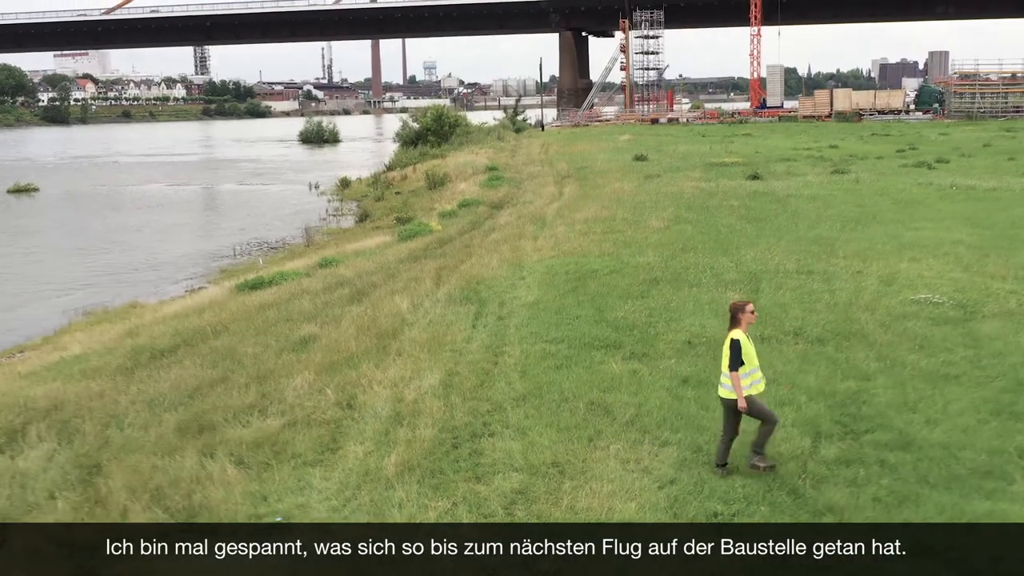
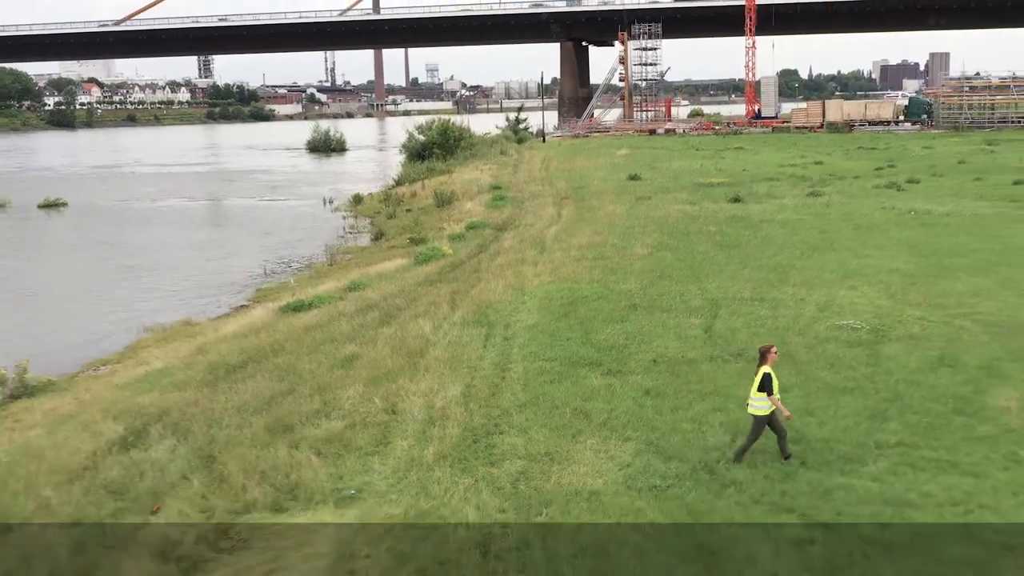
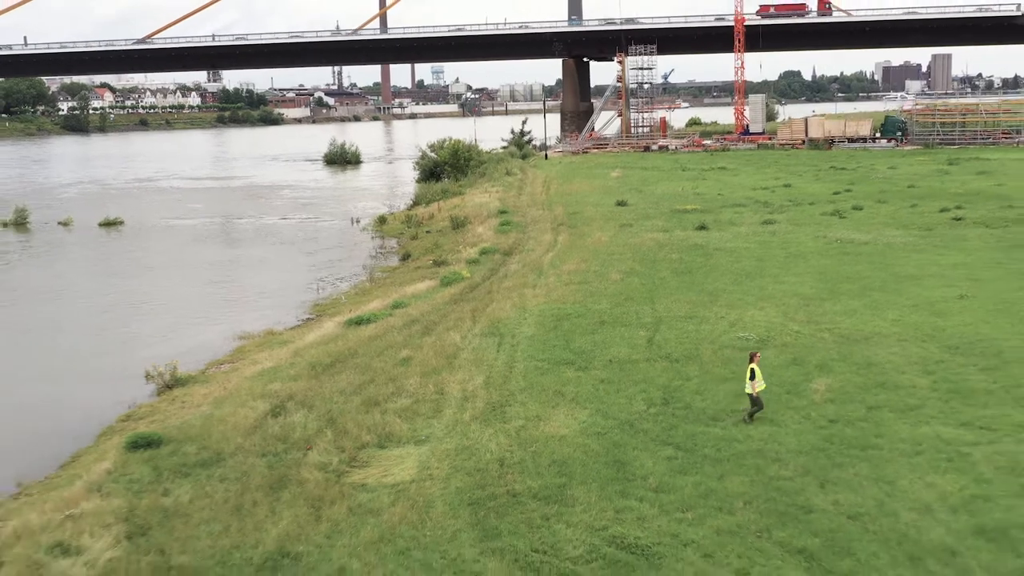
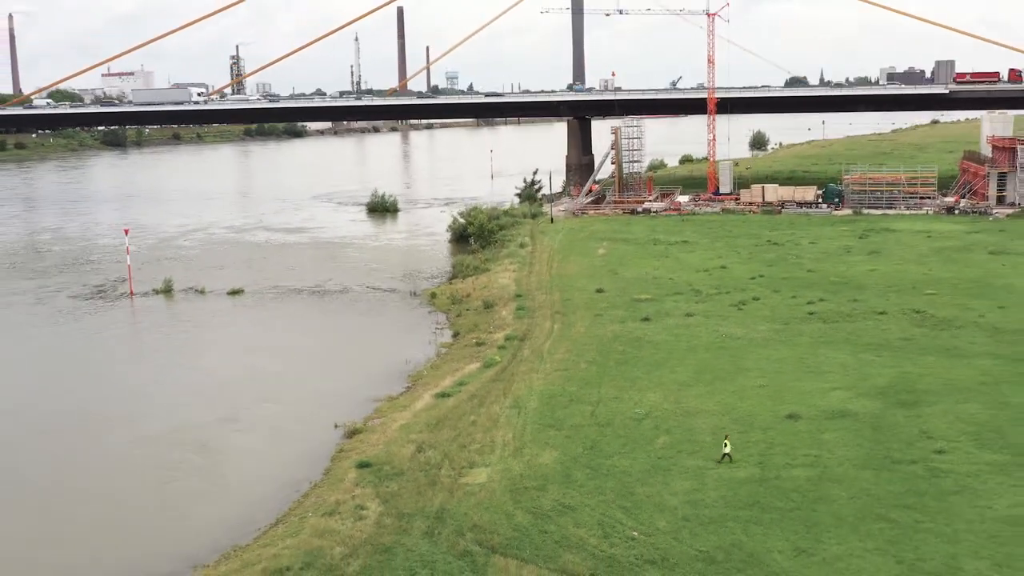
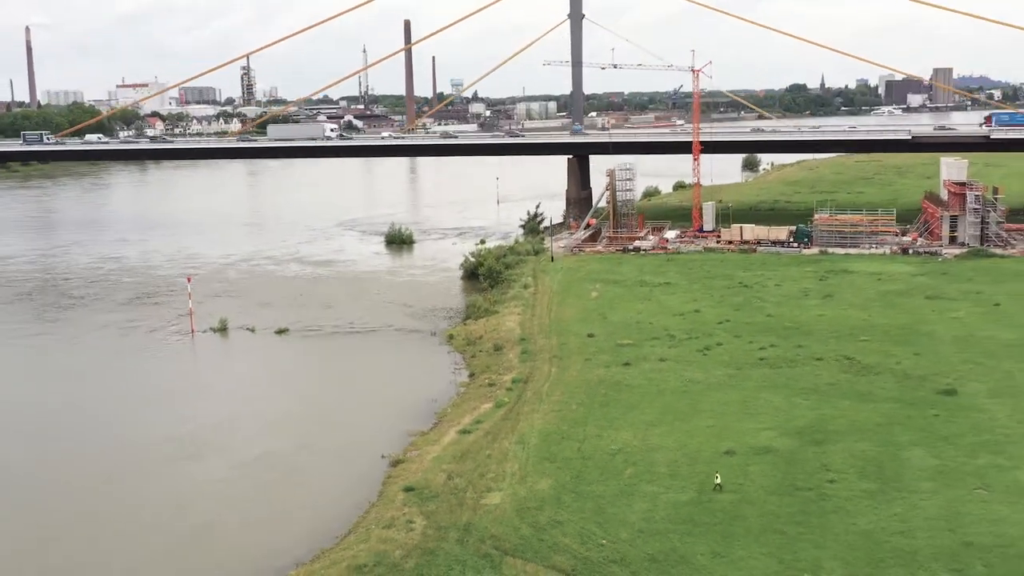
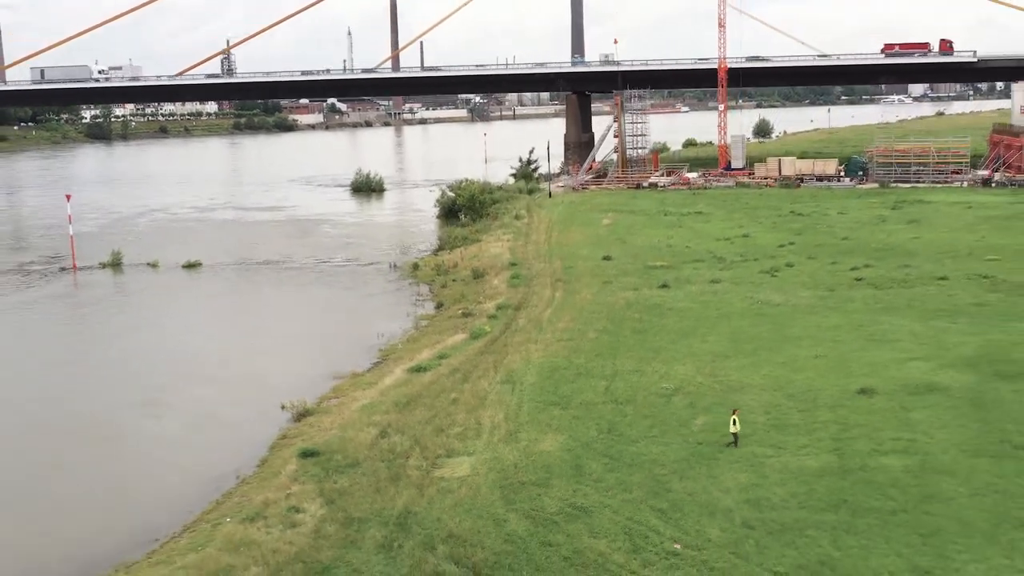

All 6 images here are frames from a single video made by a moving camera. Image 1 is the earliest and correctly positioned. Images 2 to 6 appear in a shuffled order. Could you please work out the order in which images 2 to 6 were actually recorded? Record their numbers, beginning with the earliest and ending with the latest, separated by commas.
2, 3, 6, 4, 5
